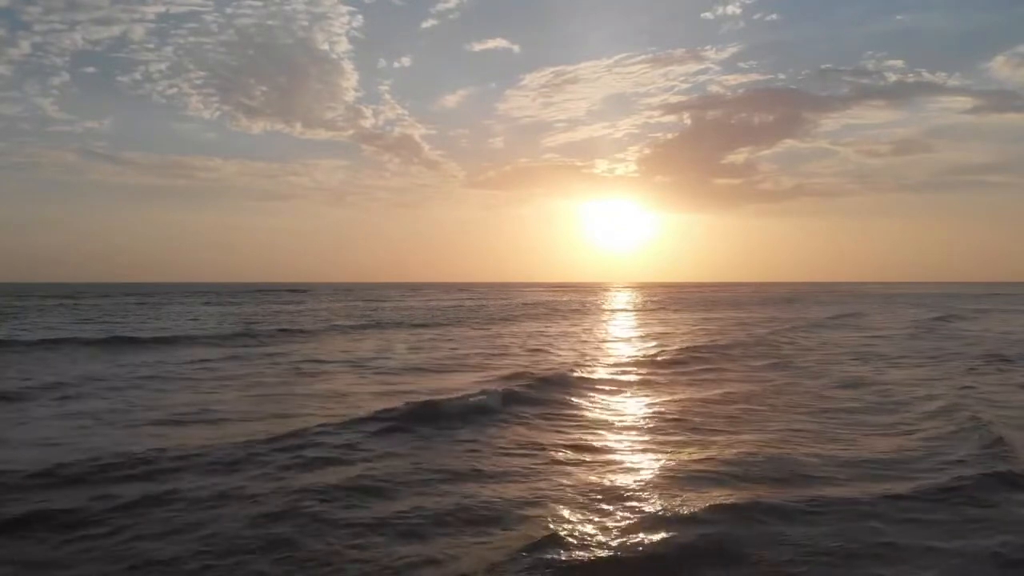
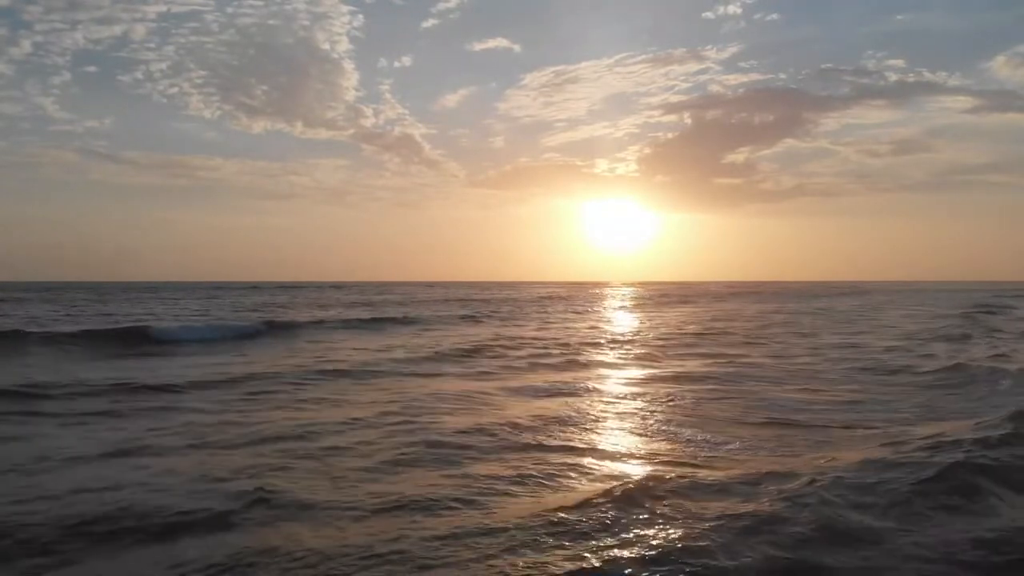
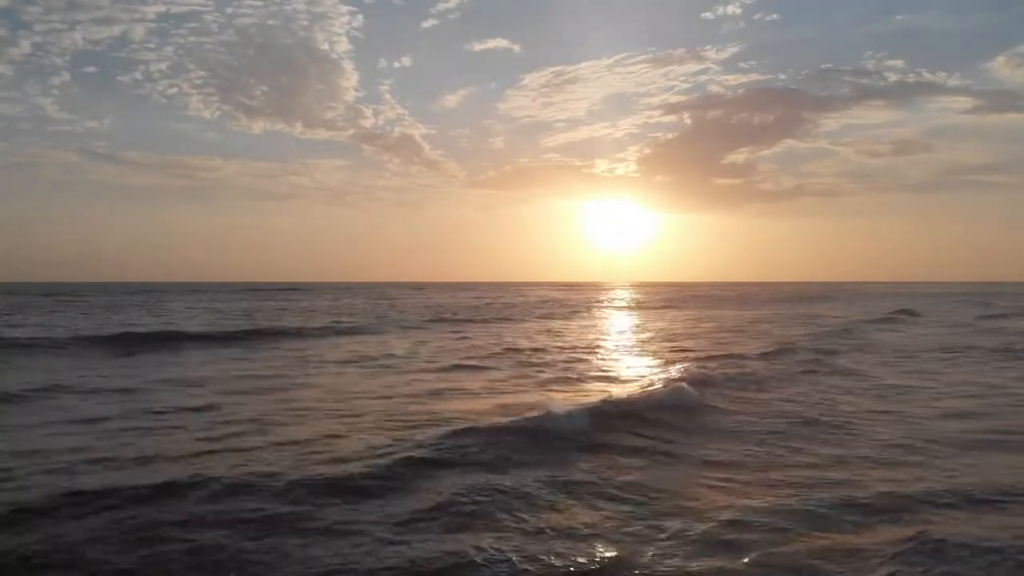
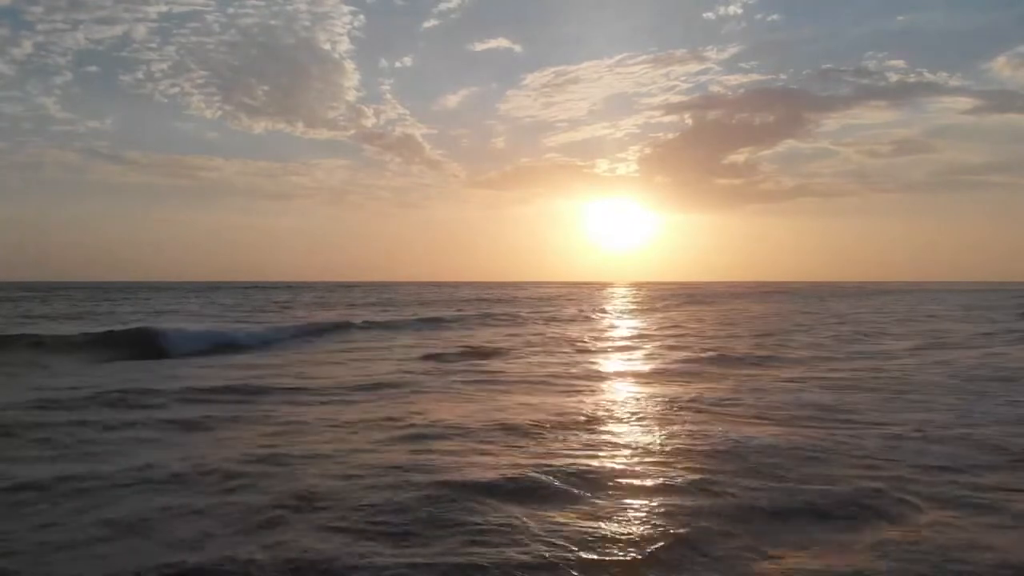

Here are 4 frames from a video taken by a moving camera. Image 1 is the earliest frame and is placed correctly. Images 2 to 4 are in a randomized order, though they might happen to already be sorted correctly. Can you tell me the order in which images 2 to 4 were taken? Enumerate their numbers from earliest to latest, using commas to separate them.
3, 2, 4
